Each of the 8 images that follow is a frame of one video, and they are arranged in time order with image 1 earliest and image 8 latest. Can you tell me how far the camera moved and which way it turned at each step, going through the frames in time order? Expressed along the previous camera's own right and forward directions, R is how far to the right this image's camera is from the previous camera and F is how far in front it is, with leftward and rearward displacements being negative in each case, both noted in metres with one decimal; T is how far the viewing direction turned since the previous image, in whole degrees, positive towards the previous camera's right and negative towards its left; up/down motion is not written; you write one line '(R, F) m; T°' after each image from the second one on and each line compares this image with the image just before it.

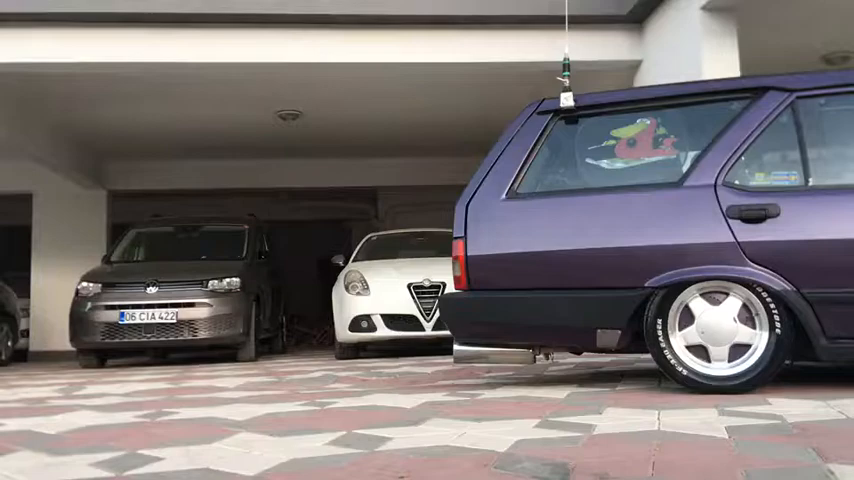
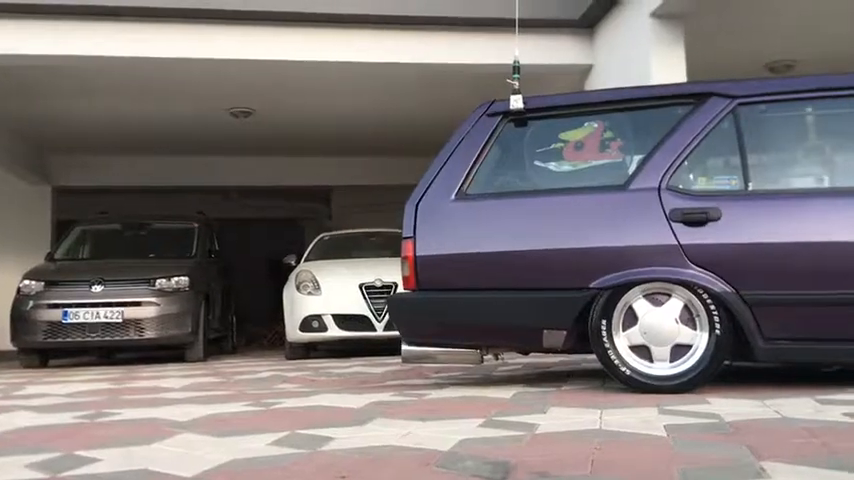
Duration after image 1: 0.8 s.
(+0.3, 0.0) m; +2°
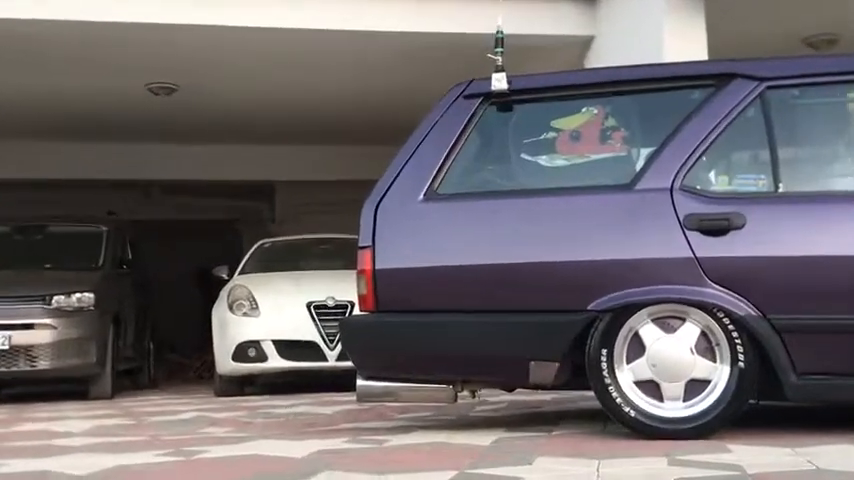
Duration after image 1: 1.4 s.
(+0.1, +0.8) m; +2°
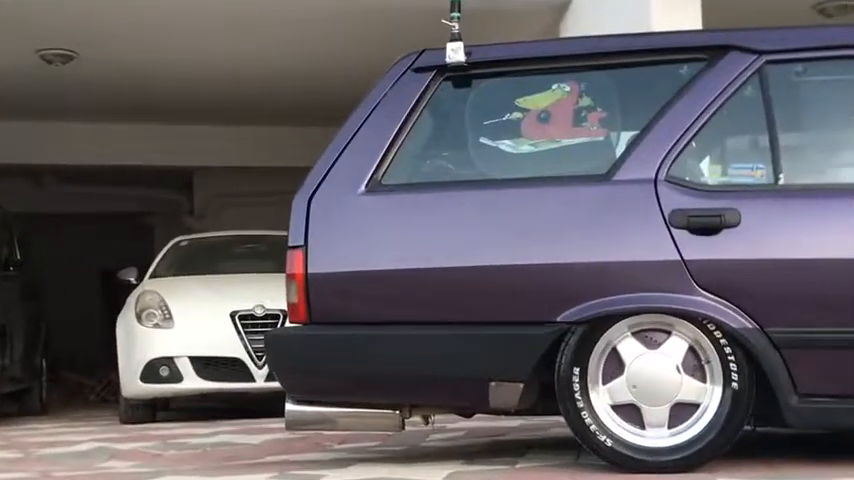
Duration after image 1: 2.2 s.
(+0.2, +0.5) m; +2°
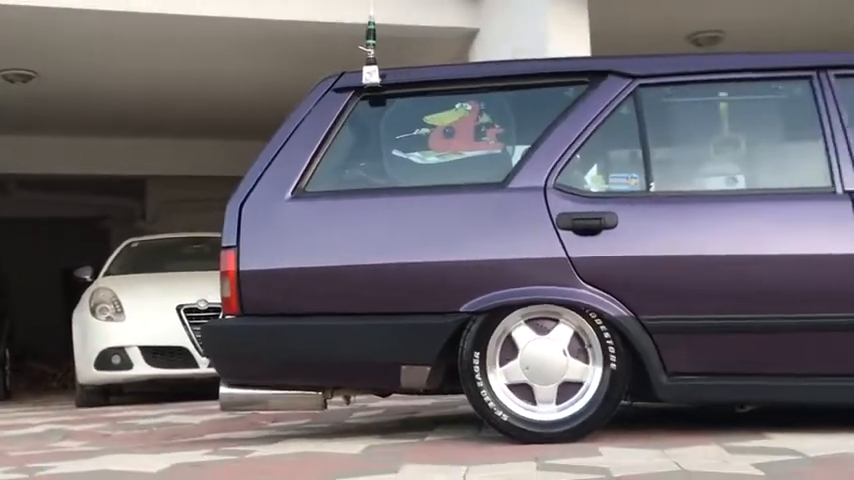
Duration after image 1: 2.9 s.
(+0.4, -0.4) m; +1°
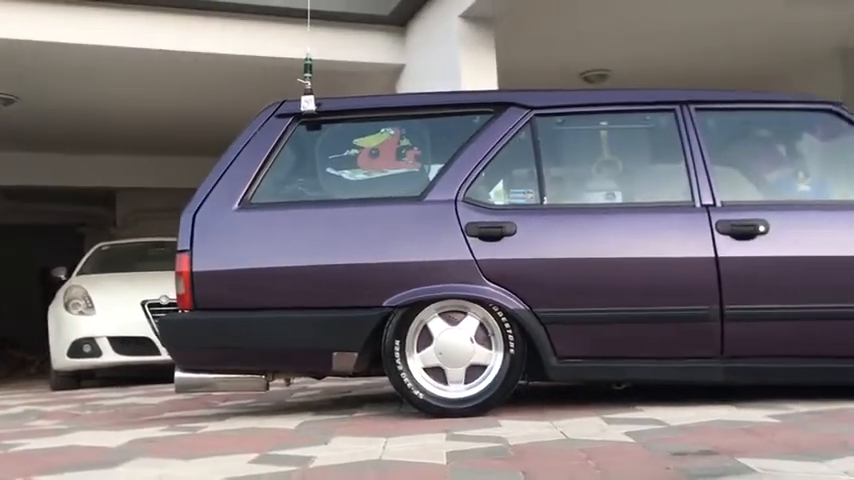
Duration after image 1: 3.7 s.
(+0.4, -0.6) m; +2°
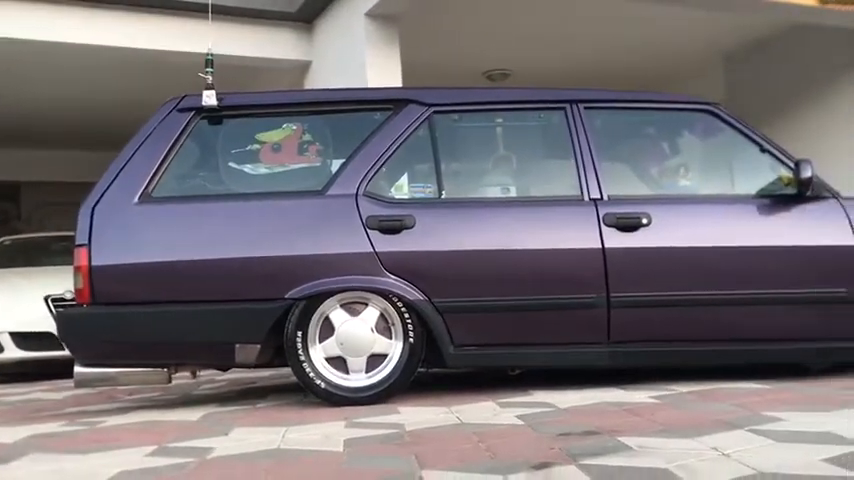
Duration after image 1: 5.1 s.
(+0.5, -0.1) m; +3°
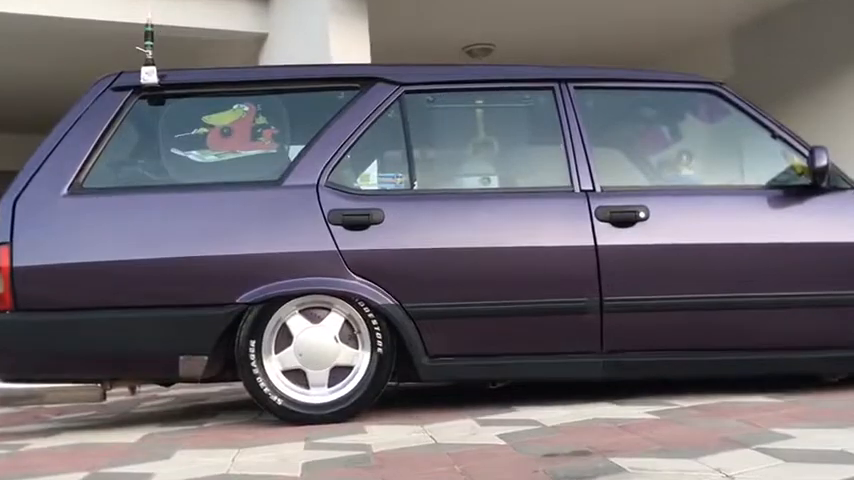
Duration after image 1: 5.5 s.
(+0.2, +0.5) m; +1°
